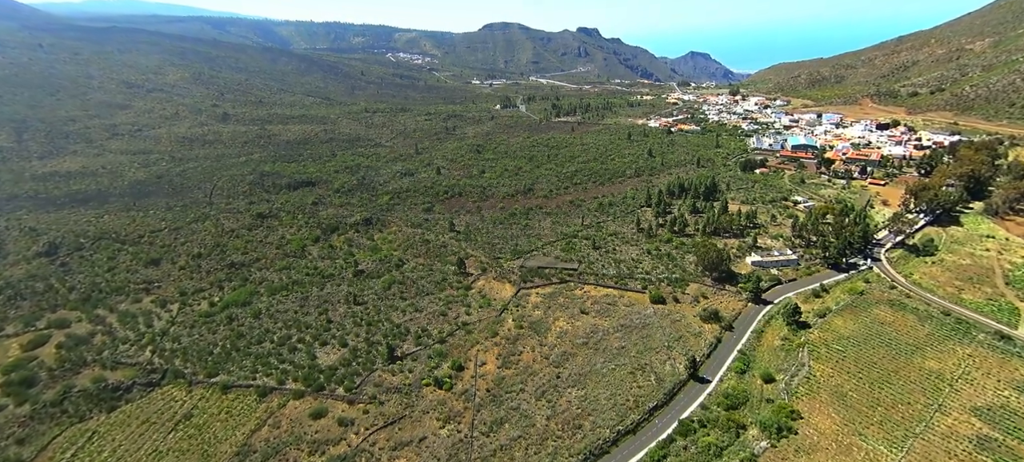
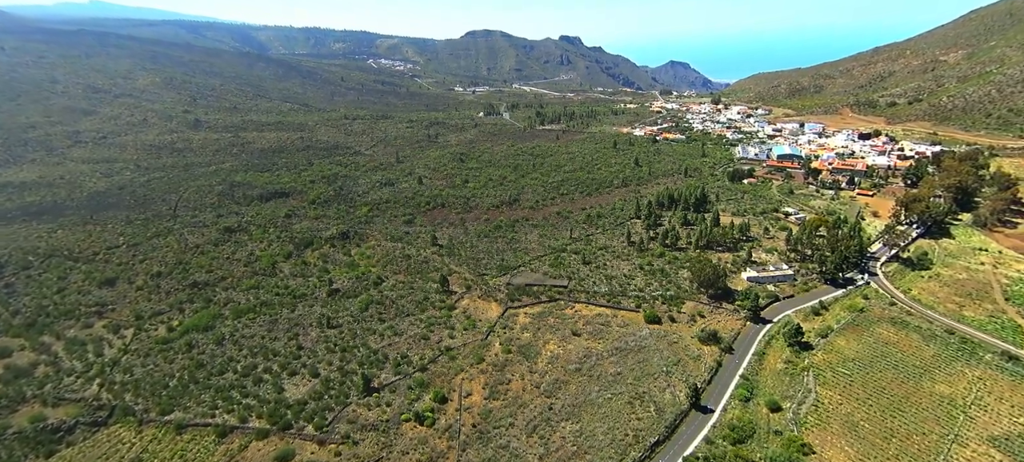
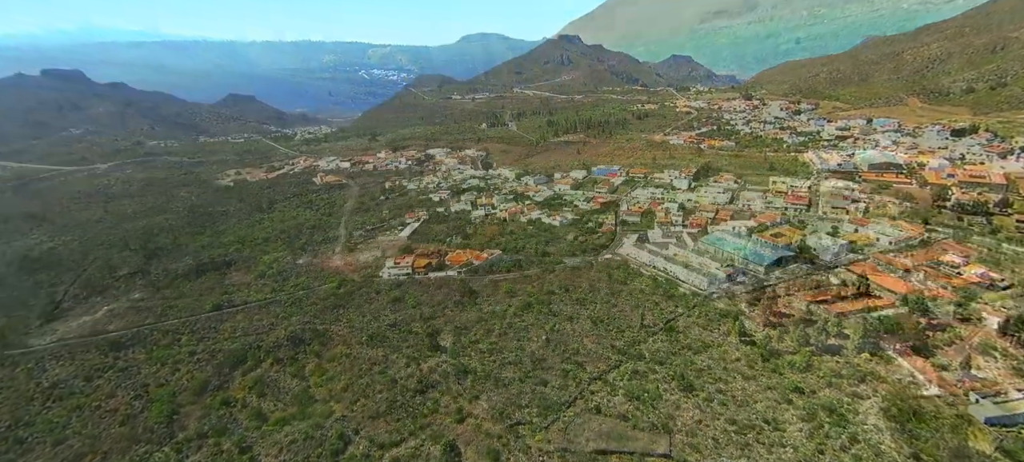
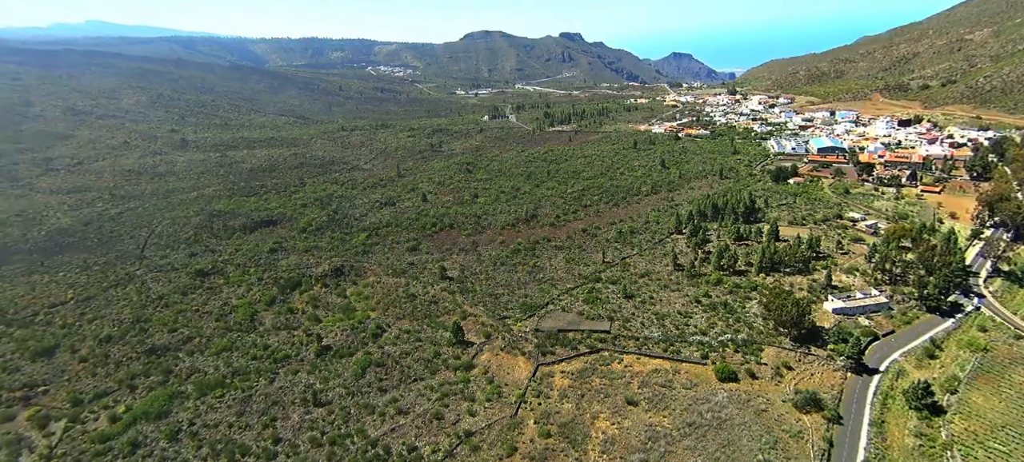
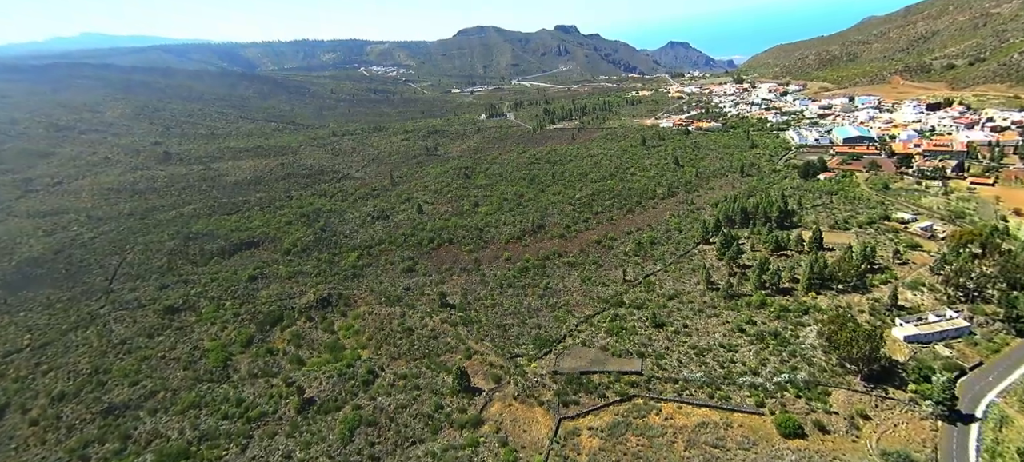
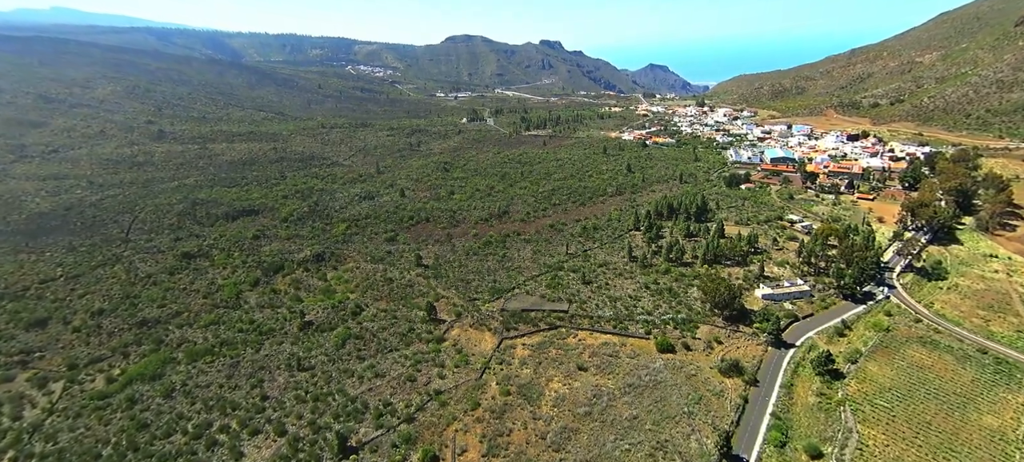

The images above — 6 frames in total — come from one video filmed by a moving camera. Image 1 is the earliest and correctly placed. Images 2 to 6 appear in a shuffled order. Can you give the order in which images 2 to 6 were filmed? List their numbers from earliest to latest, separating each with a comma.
2, 6, 4, 5, 3
